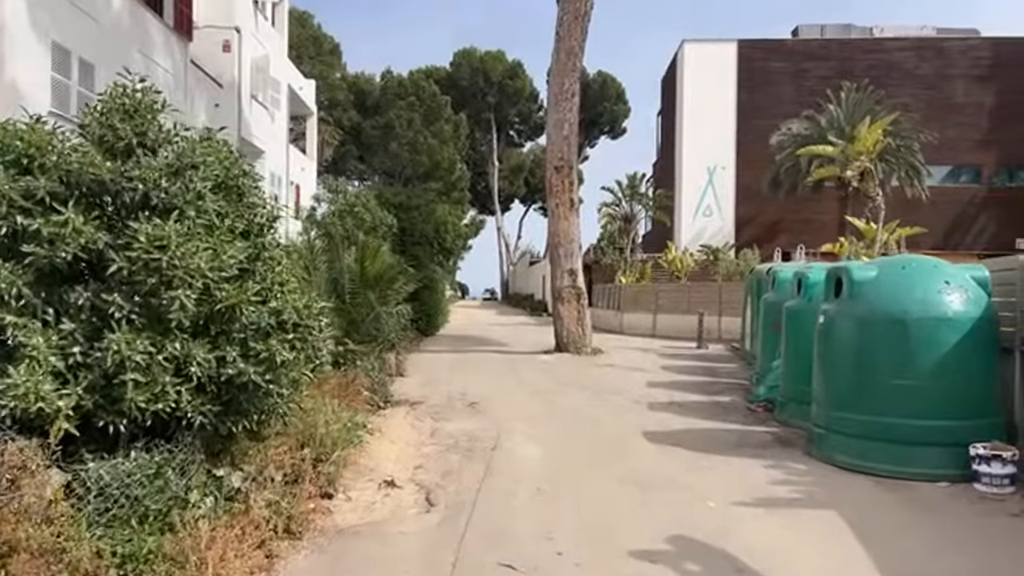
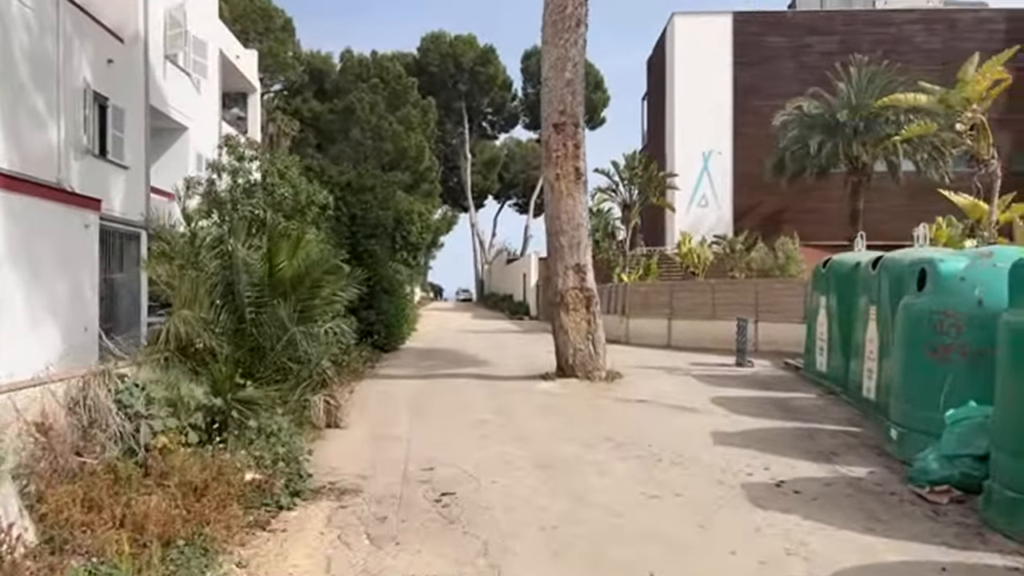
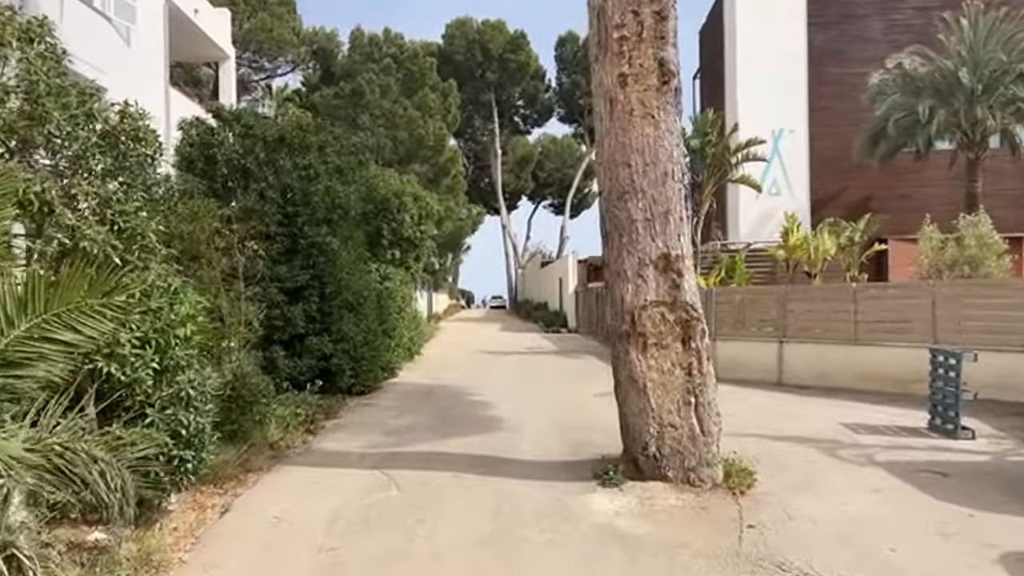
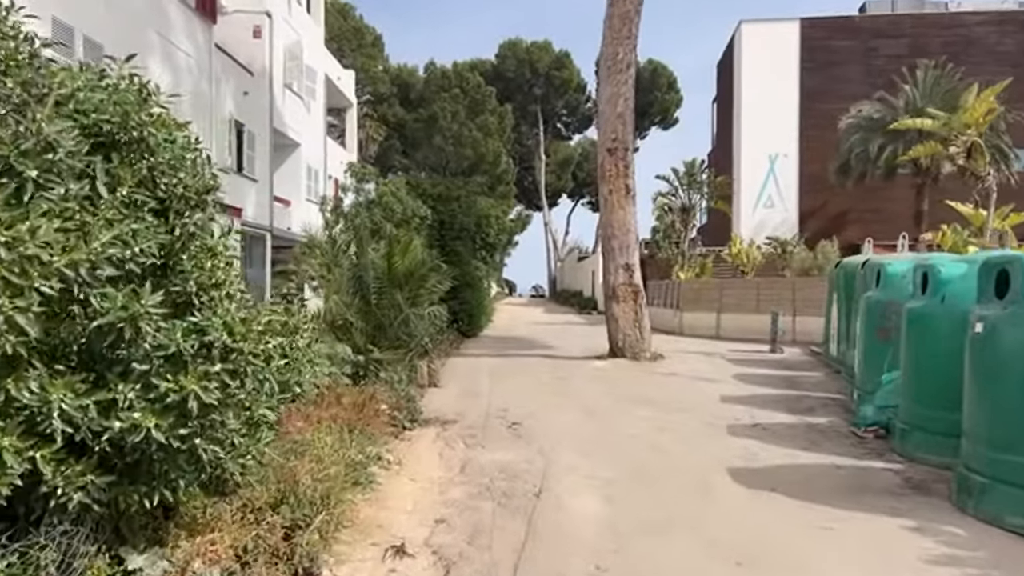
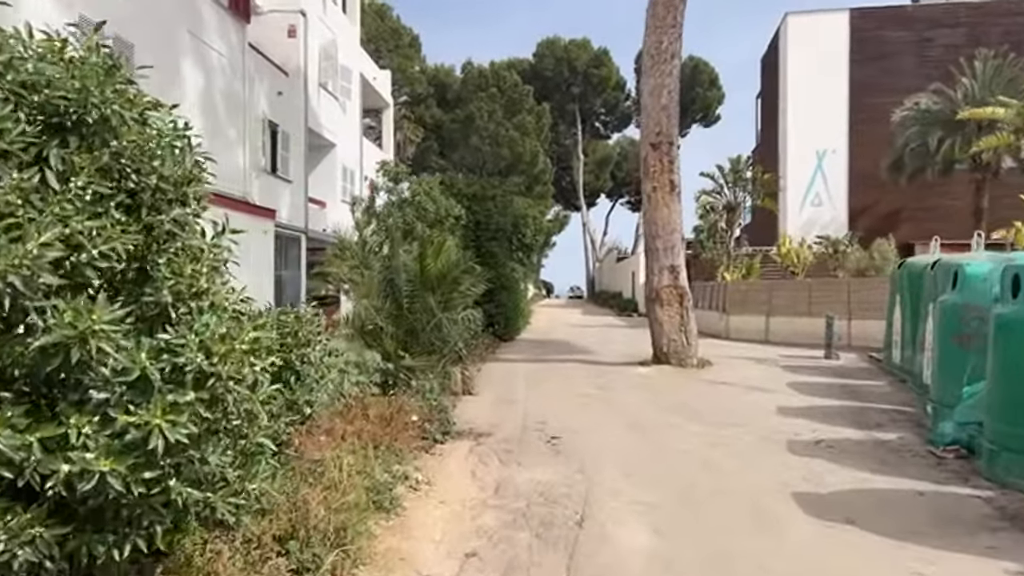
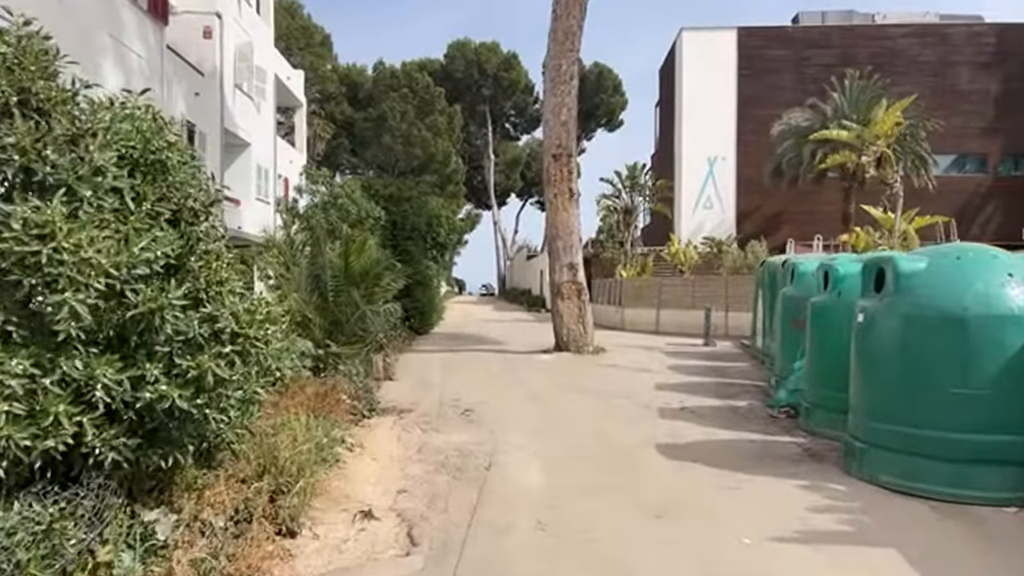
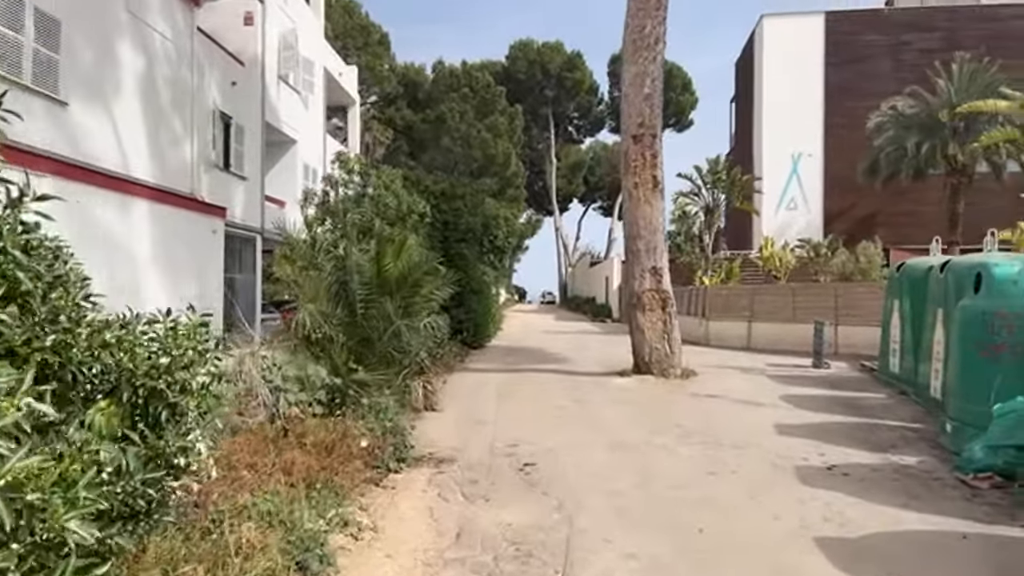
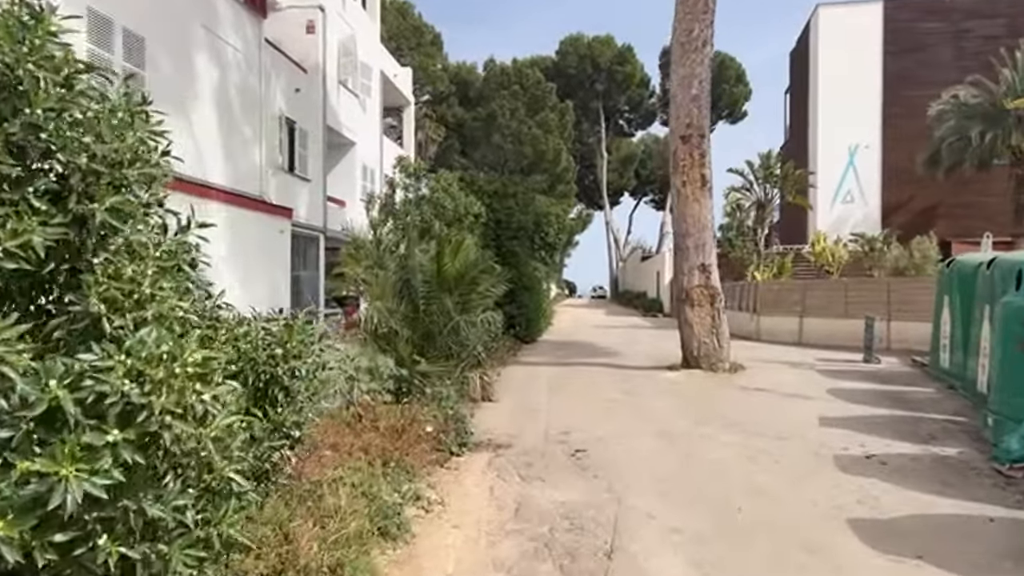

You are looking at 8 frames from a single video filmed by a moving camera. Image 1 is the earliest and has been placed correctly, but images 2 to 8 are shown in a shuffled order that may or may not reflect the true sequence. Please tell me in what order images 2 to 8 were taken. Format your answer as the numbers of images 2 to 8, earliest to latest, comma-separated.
6, 4, 5, 8, 7, 2, 3
